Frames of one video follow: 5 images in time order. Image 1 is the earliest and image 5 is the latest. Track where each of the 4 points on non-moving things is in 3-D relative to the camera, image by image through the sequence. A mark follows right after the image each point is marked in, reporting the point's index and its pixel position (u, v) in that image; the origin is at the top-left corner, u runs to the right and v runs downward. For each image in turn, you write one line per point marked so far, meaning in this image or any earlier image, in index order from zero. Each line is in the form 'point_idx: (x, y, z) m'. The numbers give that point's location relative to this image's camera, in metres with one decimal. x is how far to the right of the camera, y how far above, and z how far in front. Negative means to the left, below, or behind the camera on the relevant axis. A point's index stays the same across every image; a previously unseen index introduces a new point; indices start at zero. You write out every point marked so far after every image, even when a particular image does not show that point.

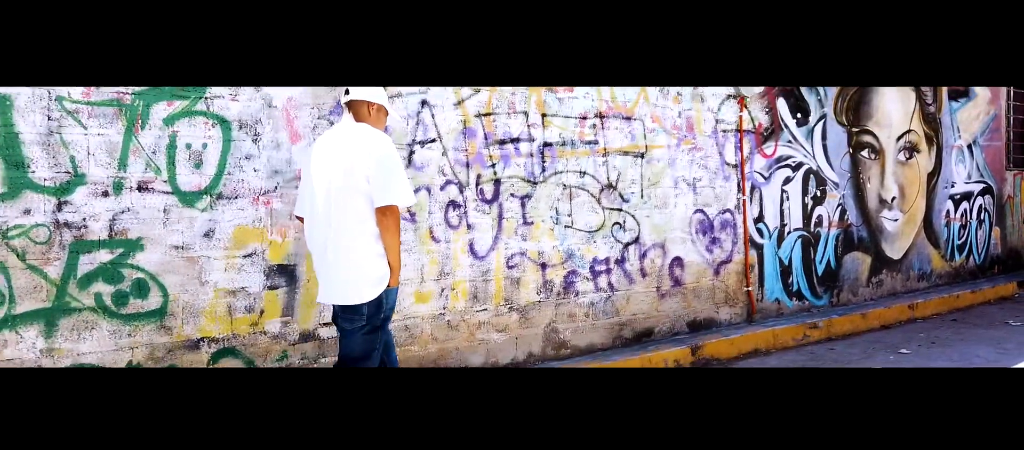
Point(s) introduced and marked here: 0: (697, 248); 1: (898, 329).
0: (+1.2, -0.2, +5.4) m
1: (+2.9, -0.8, +6.2) m
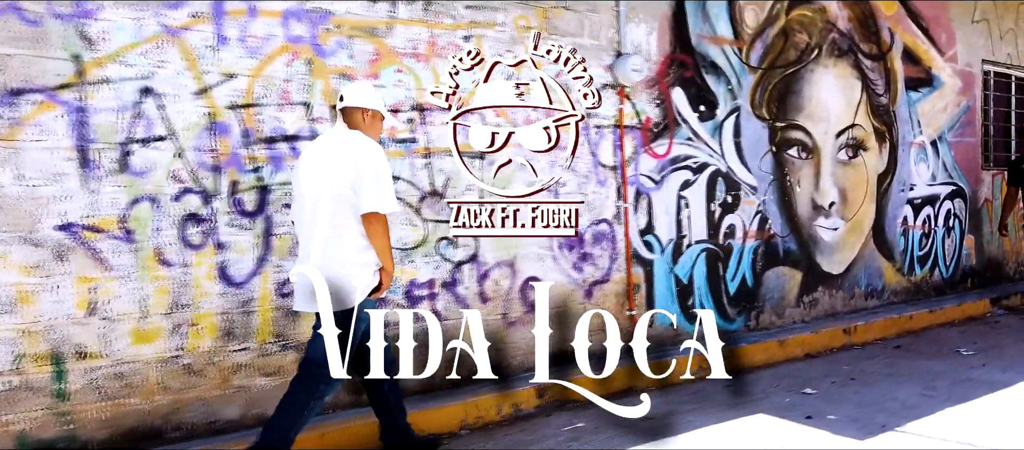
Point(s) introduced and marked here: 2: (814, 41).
0: (+0.3, -0.2, +4.5) m
1: (+2.0, -0.9, +5.3) m
2: (+2.2, +1.3, +5.9) m
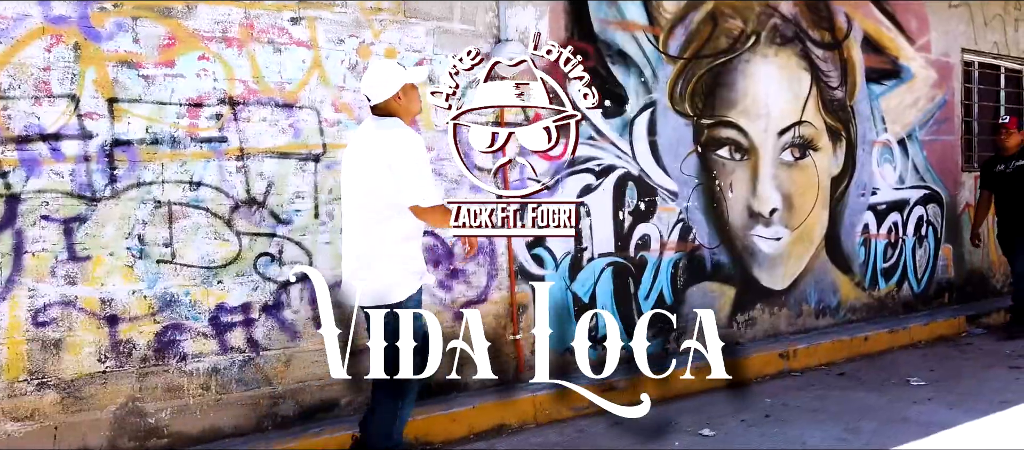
0: (-0.4, -0.3, +3.9) m
1: (+1.3, -0.9, +4.6) m
2: (+1.5, +1.3, +5.2) m
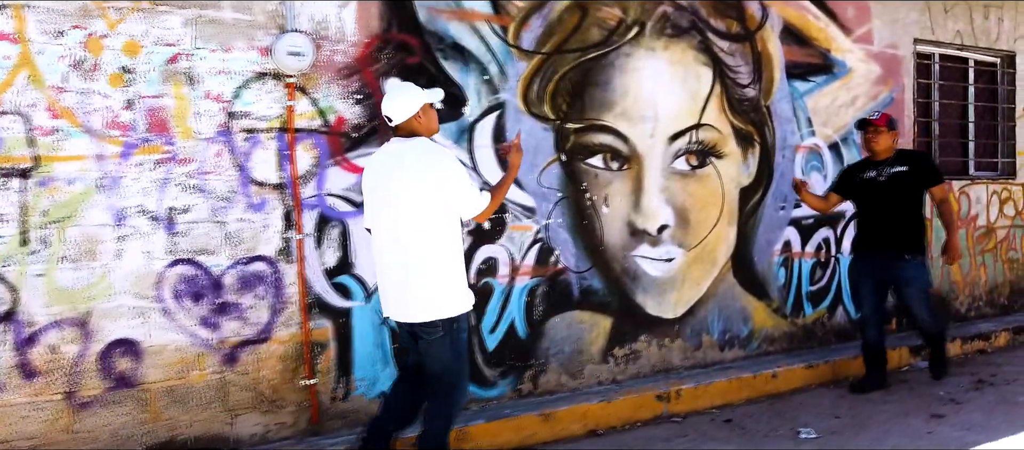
0: (-1.3, -0.4, +3.3) m
1: (+0.4, -1.0, +3.9) m
2: (+0.7, +1.1, +4.5) m
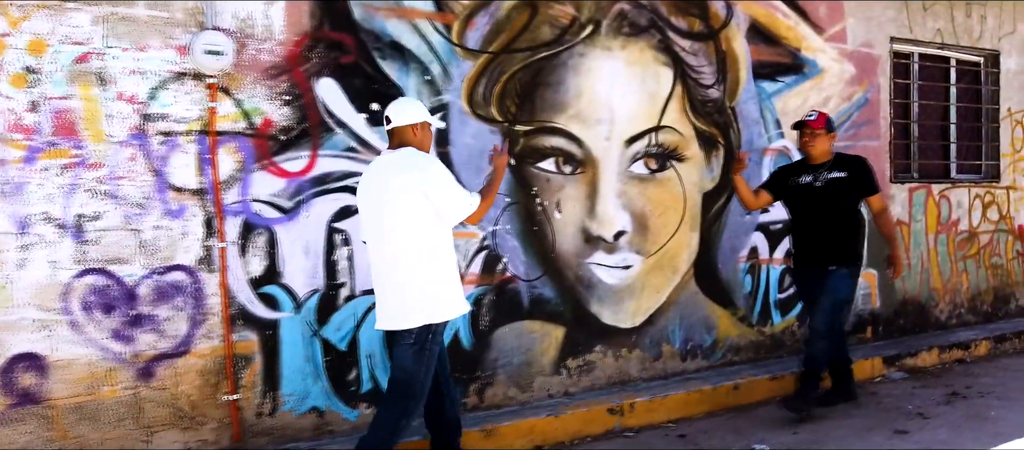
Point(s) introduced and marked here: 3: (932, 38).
0: (-1.6, -0.4, +3.1) m
1: (+0.2, -1.1, +3.7) m
2: (+0.4, +1.1, +4.3) m
3: (+3.1, +1.4, +6.0) m
